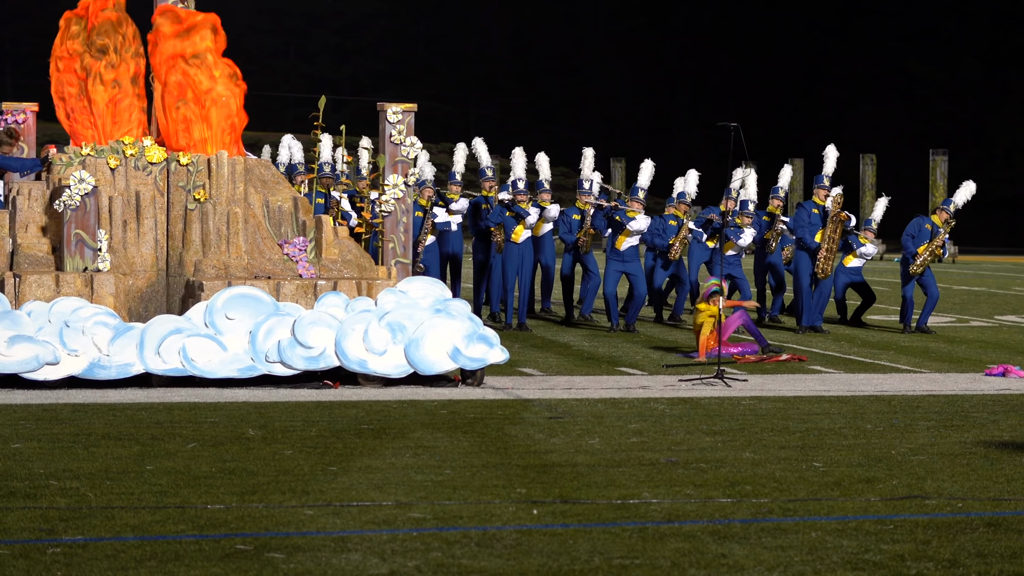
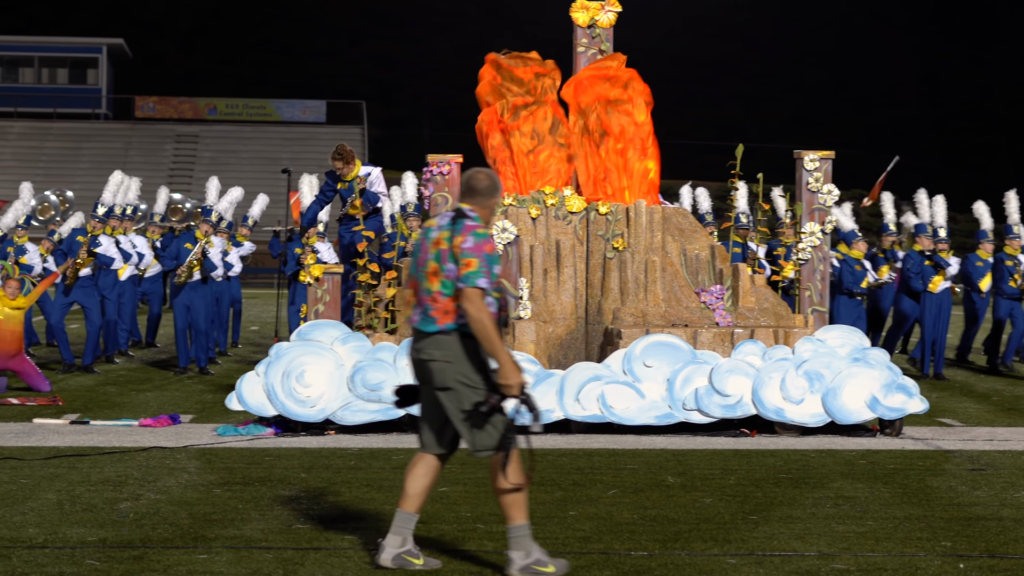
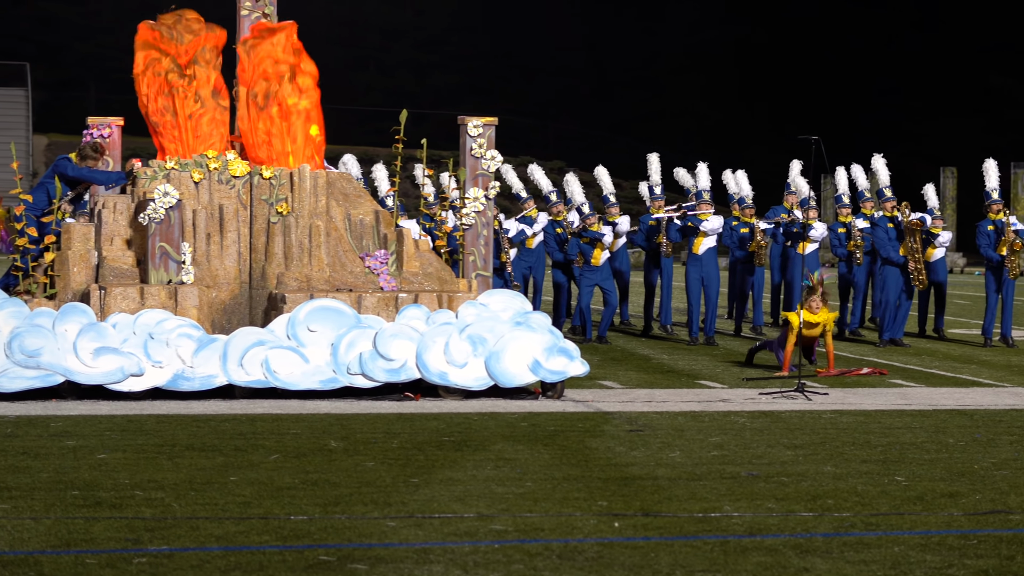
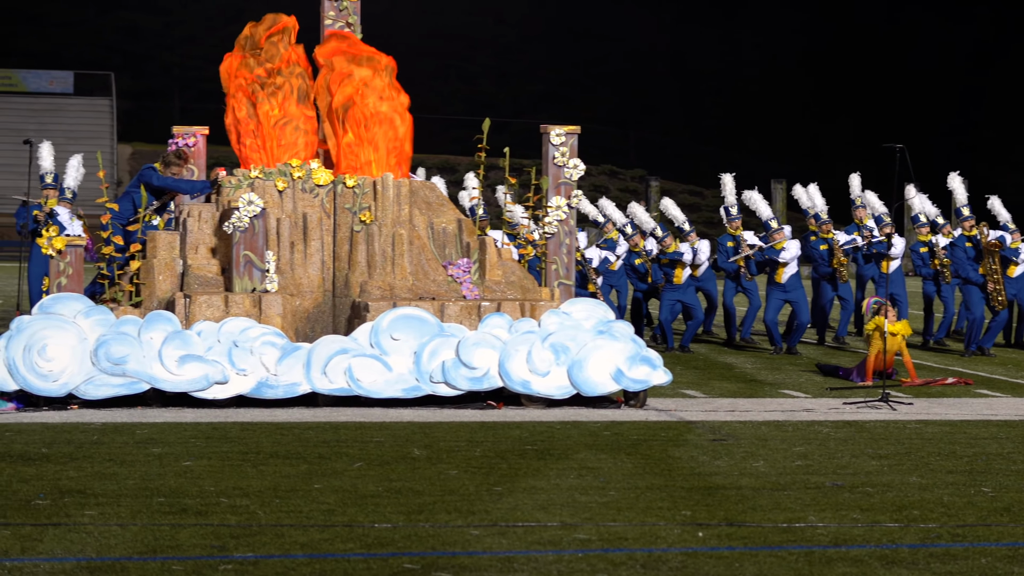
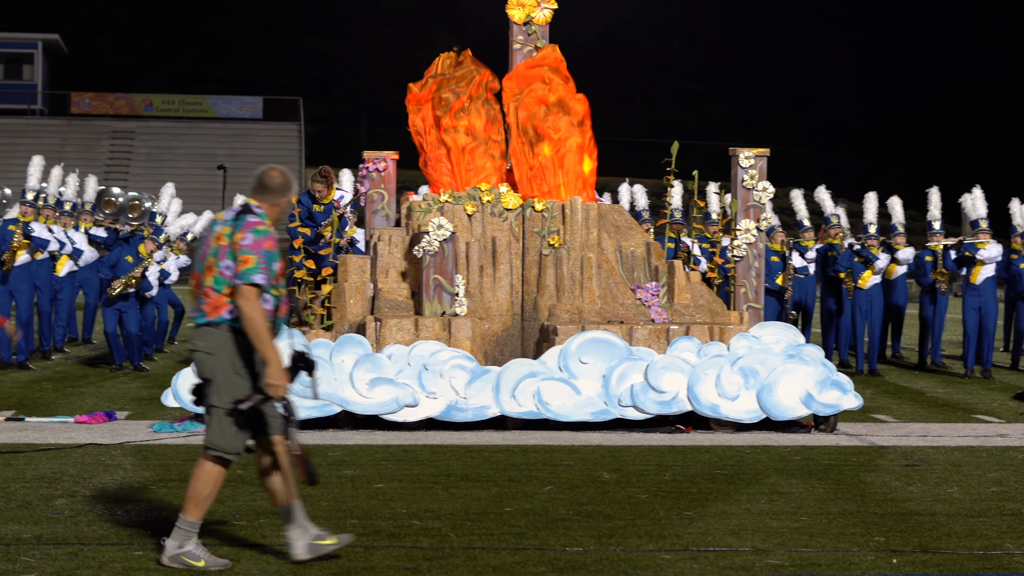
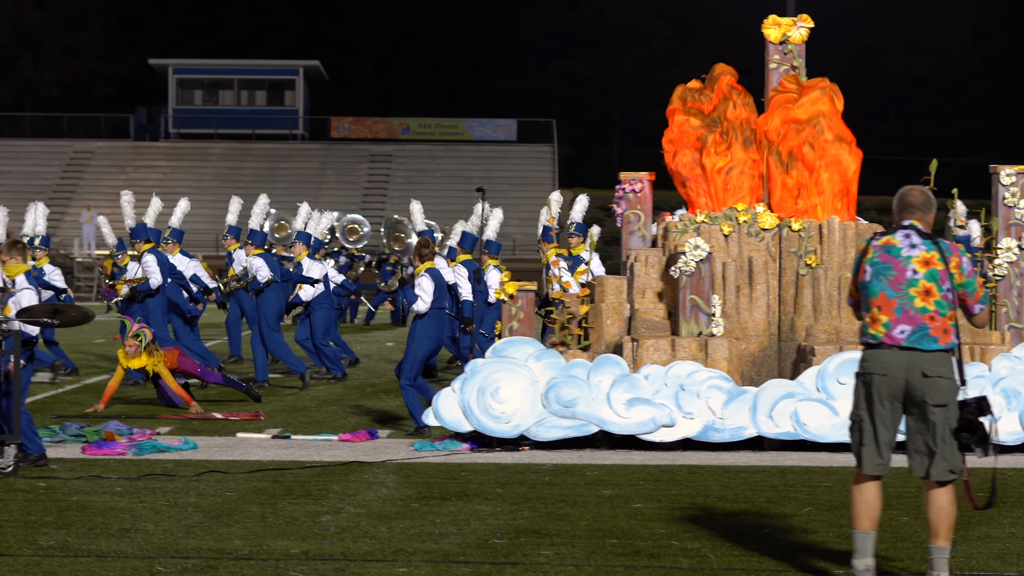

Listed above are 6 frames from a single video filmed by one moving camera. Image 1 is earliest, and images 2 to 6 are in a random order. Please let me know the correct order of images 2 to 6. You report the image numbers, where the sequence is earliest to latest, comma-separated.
3, 4, 5, 2, 6
